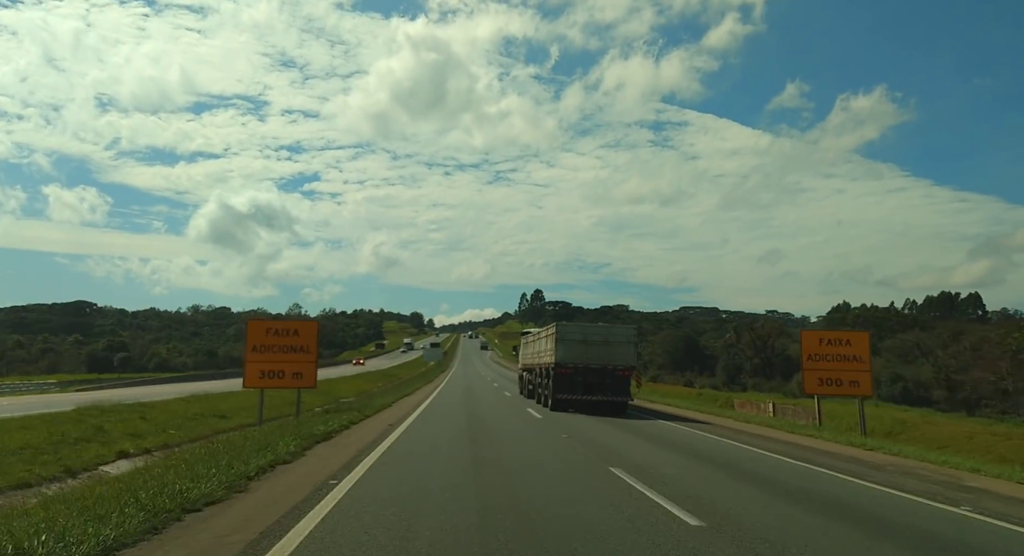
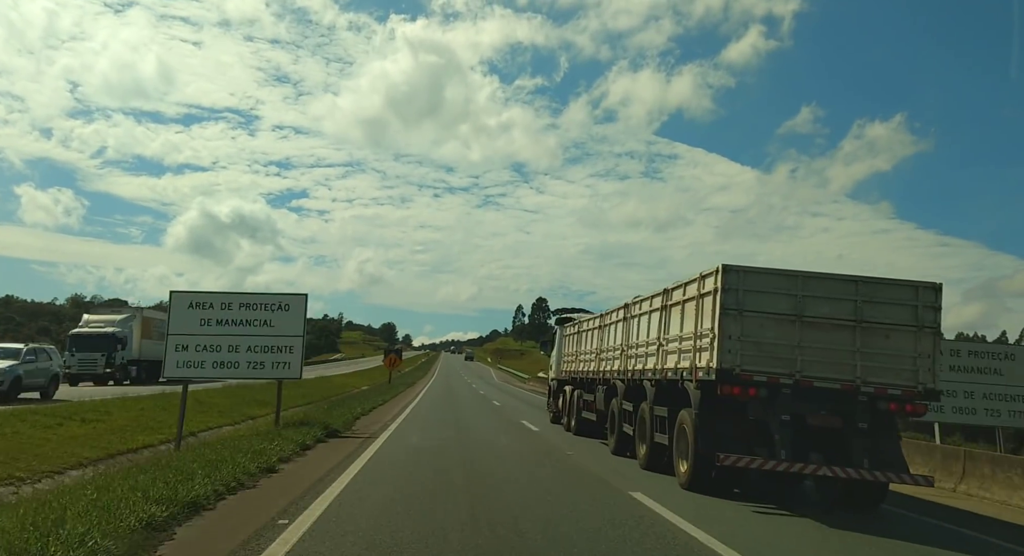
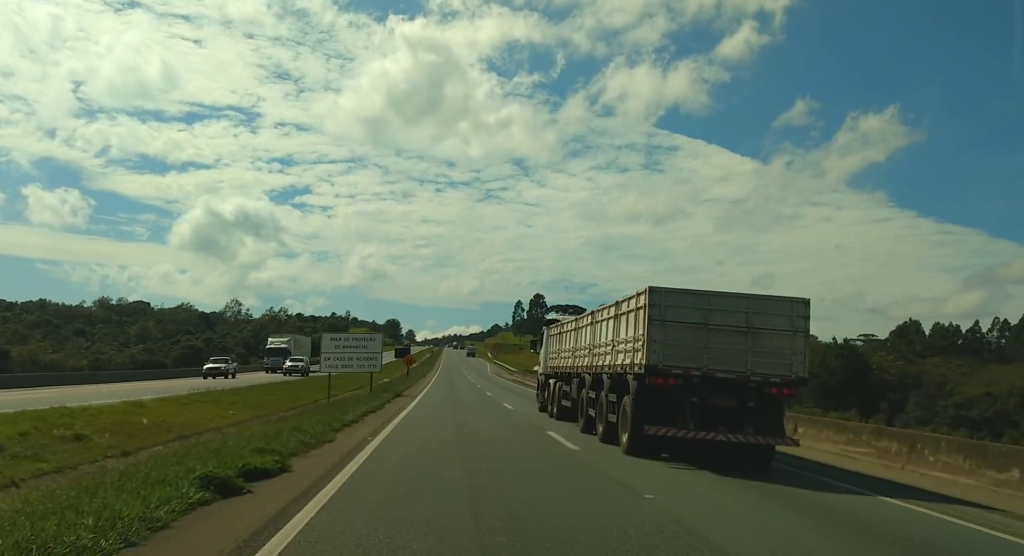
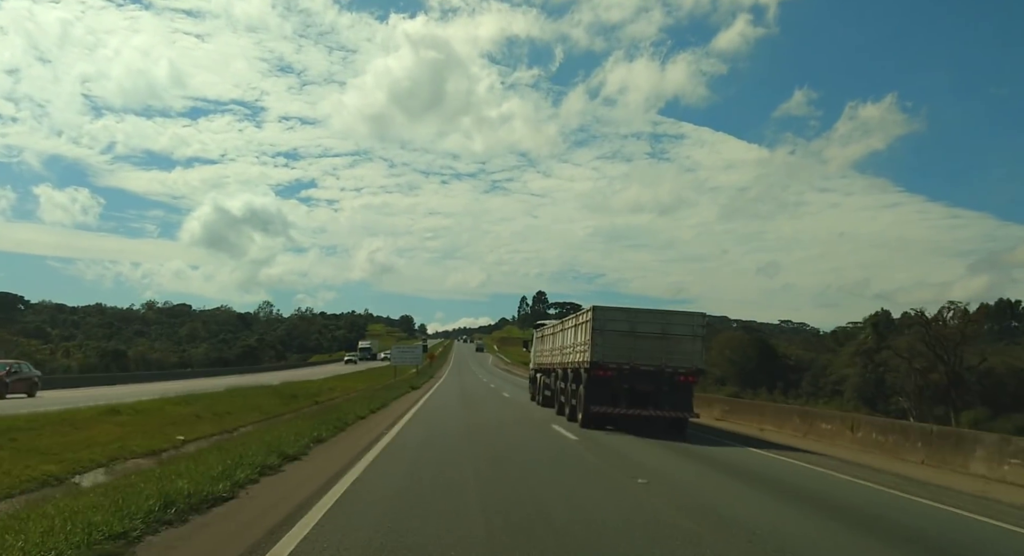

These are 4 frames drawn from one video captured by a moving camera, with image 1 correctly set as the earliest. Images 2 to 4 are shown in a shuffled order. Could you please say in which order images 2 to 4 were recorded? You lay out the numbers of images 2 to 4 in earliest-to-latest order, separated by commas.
4, 3, 2
